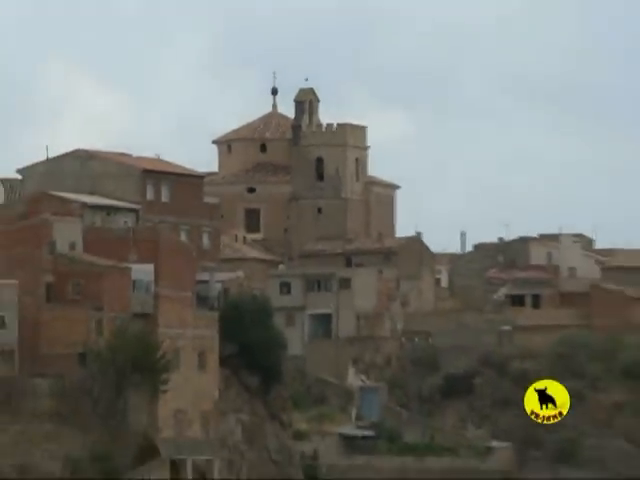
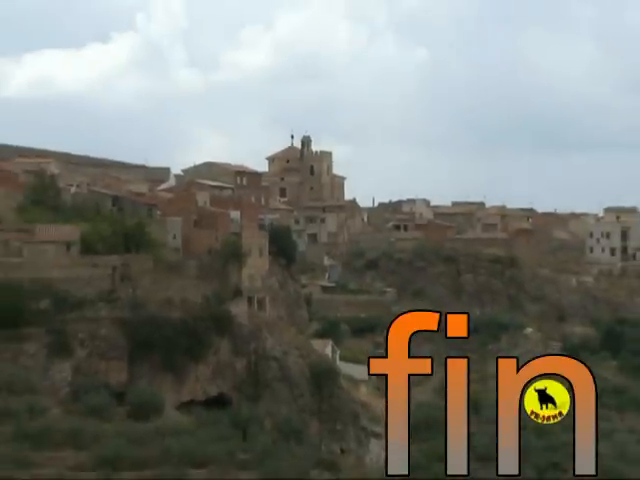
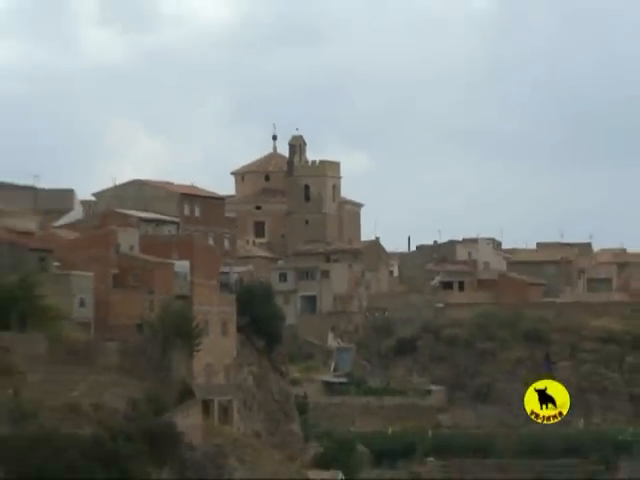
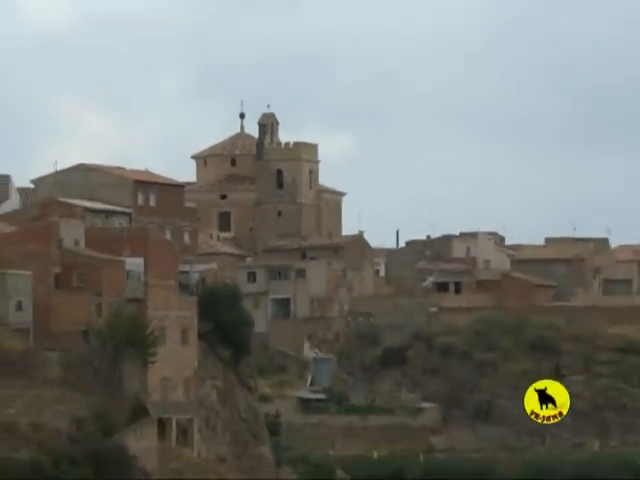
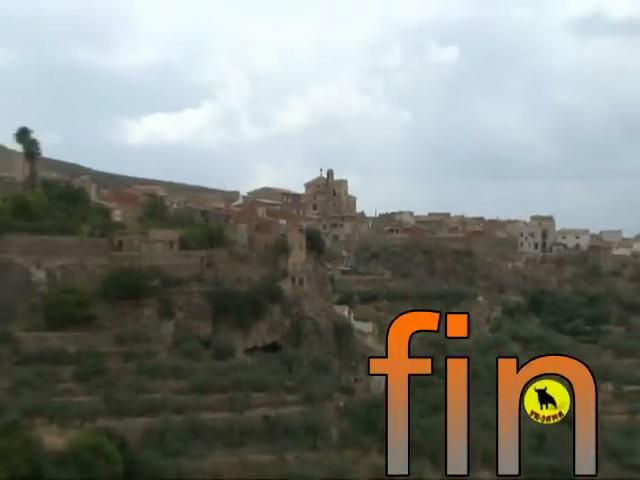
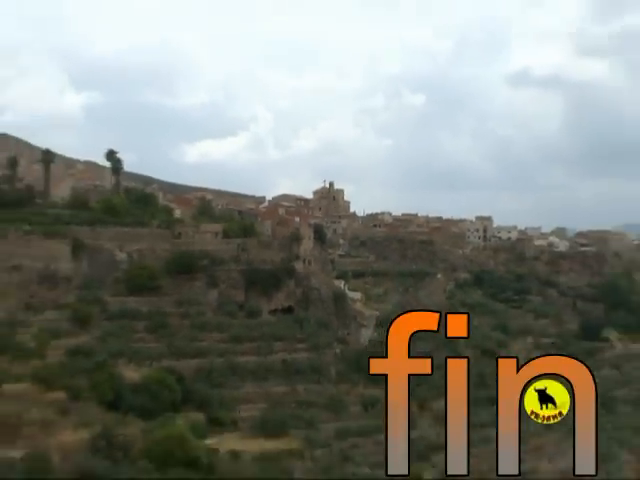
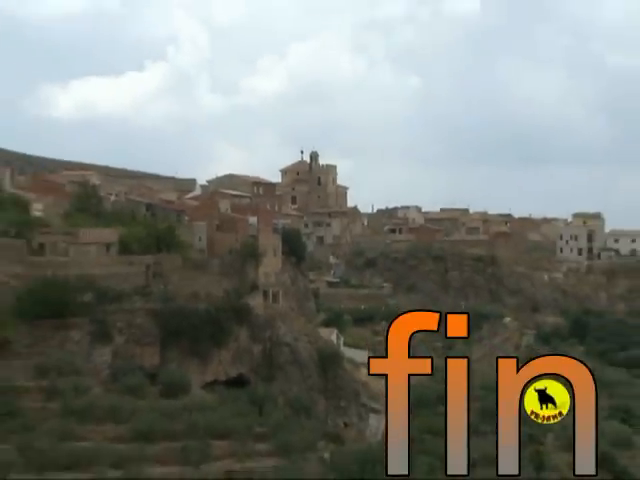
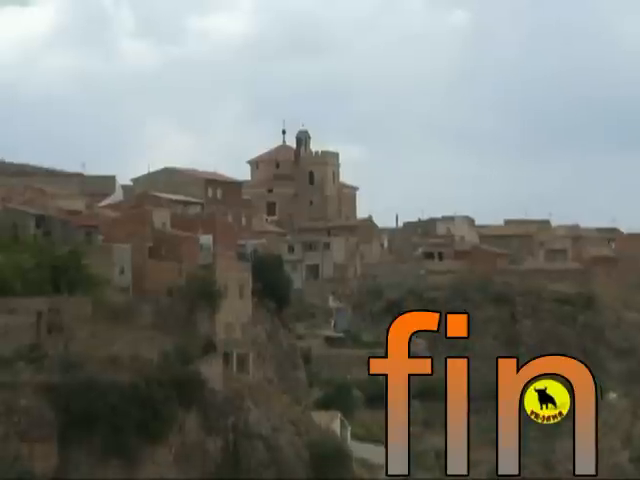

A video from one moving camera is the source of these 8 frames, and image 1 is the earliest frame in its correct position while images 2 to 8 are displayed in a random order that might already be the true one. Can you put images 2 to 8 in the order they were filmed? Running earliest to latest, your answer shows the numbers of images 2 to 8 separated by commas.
4, 3, 8, 2, 7, 5, 6
